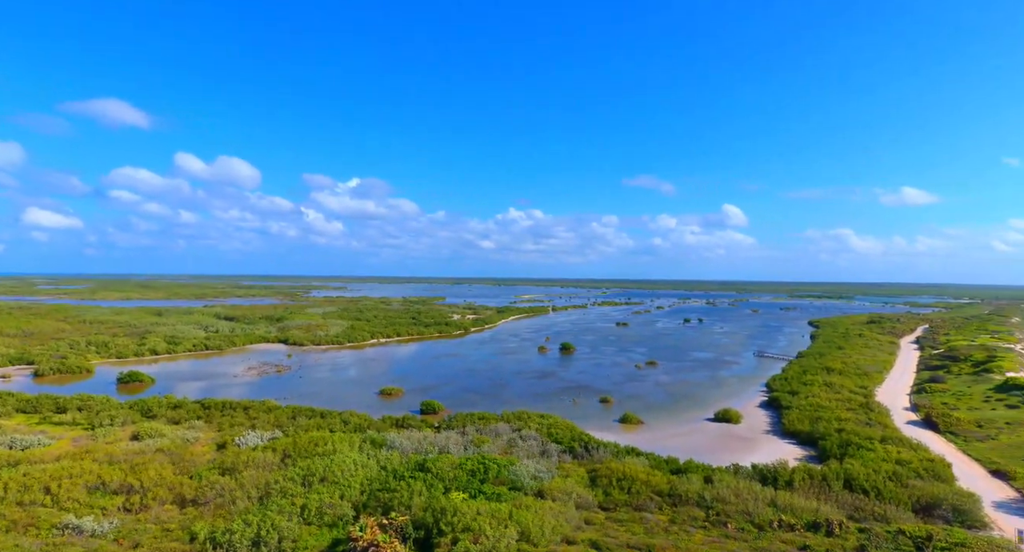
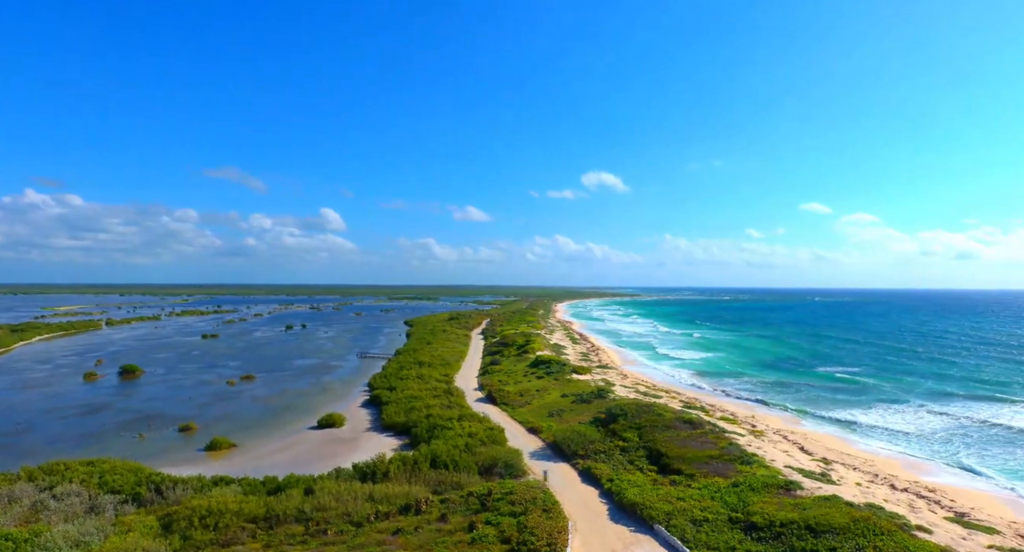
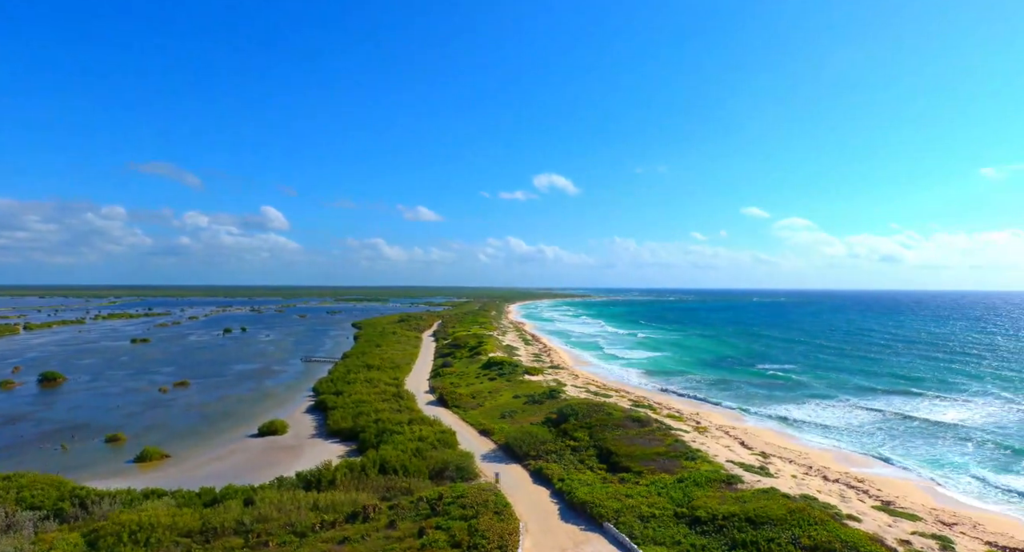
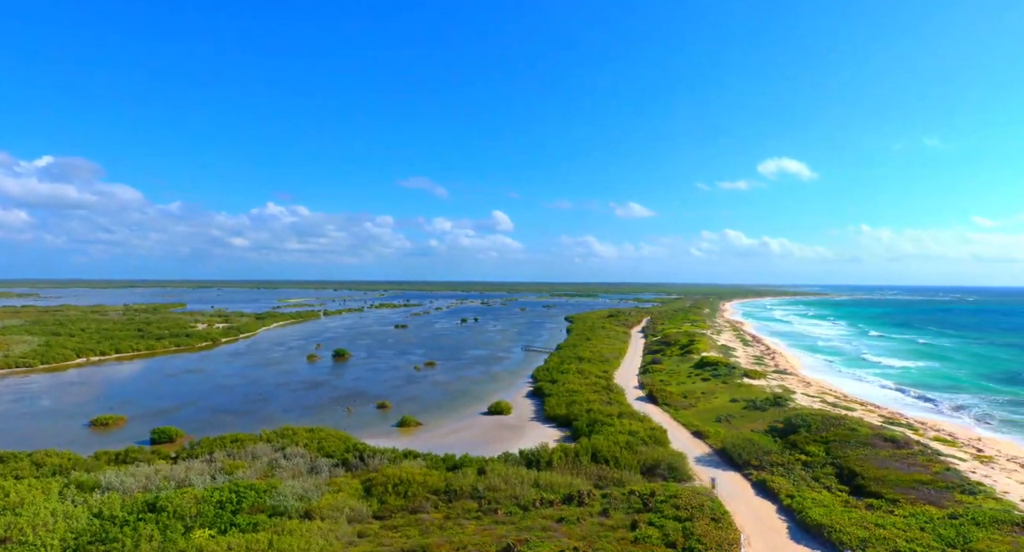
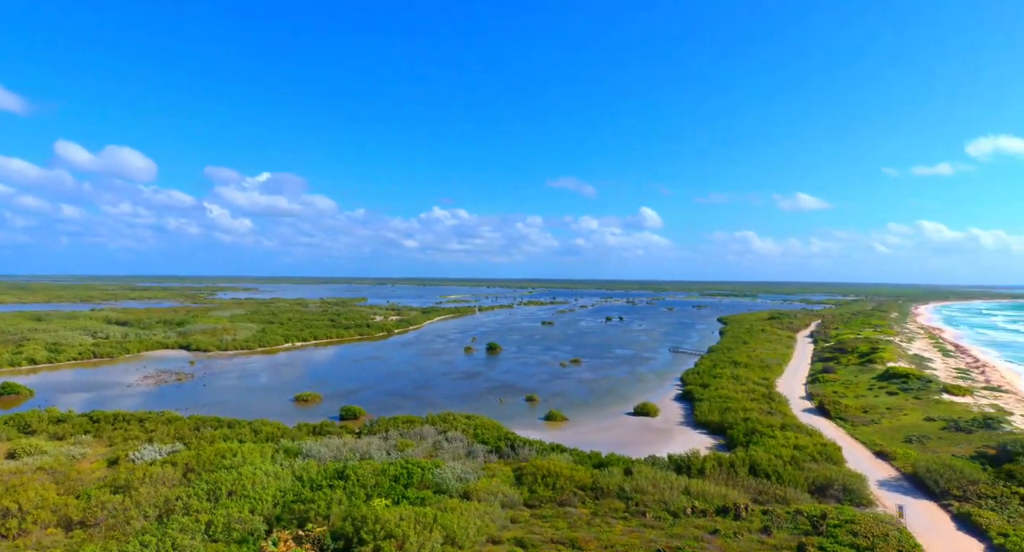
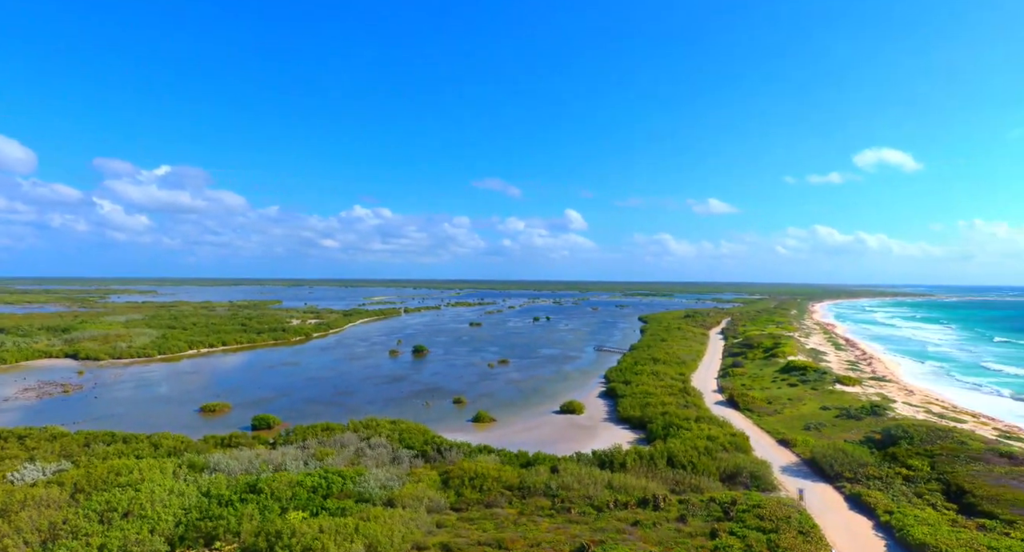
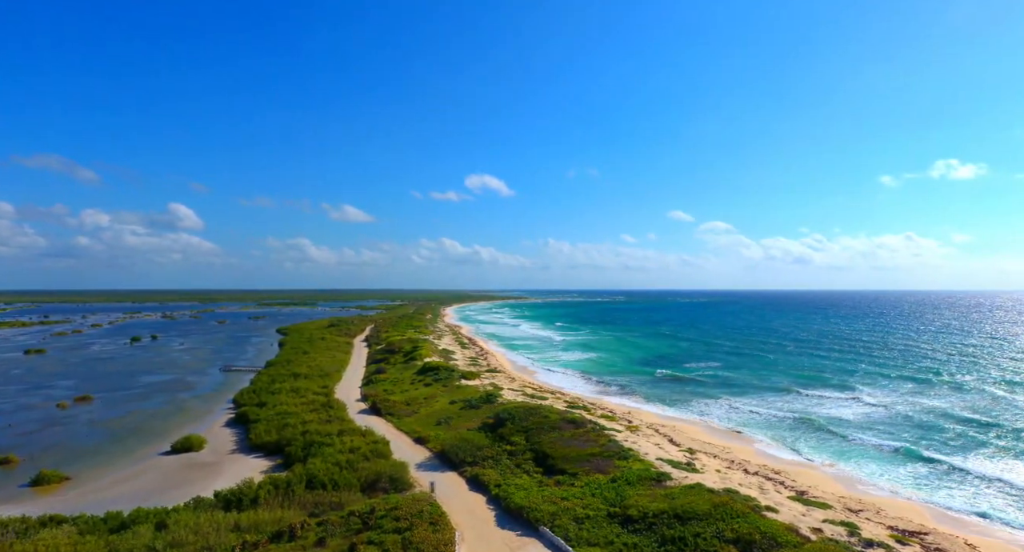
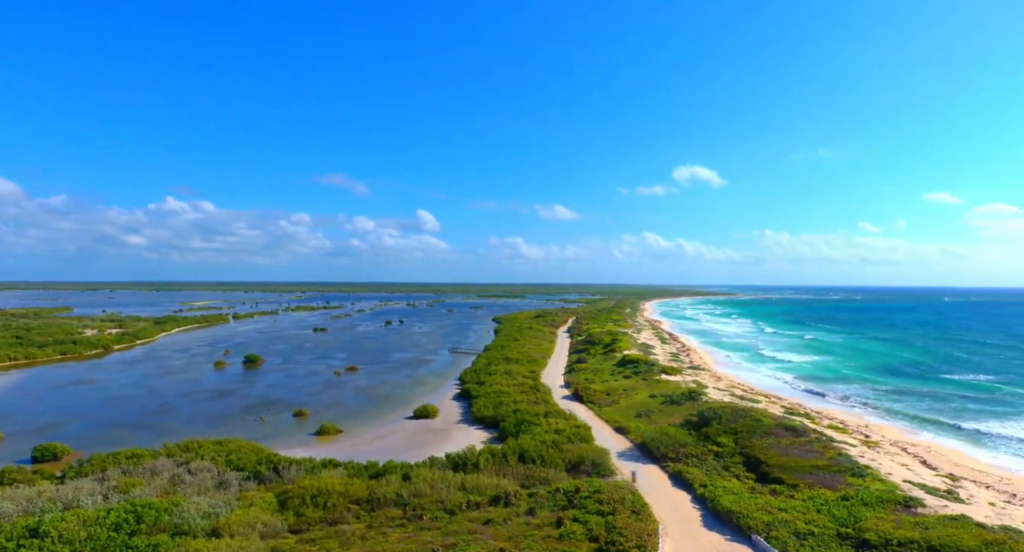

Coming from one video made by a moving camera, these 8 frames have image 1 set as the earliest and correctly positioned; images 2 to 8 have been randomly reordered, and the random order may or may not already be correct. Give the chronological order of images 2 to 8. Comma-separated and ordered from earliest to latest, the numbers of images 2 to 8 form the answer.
5, 6, 4, 8, 2, 3, 7
